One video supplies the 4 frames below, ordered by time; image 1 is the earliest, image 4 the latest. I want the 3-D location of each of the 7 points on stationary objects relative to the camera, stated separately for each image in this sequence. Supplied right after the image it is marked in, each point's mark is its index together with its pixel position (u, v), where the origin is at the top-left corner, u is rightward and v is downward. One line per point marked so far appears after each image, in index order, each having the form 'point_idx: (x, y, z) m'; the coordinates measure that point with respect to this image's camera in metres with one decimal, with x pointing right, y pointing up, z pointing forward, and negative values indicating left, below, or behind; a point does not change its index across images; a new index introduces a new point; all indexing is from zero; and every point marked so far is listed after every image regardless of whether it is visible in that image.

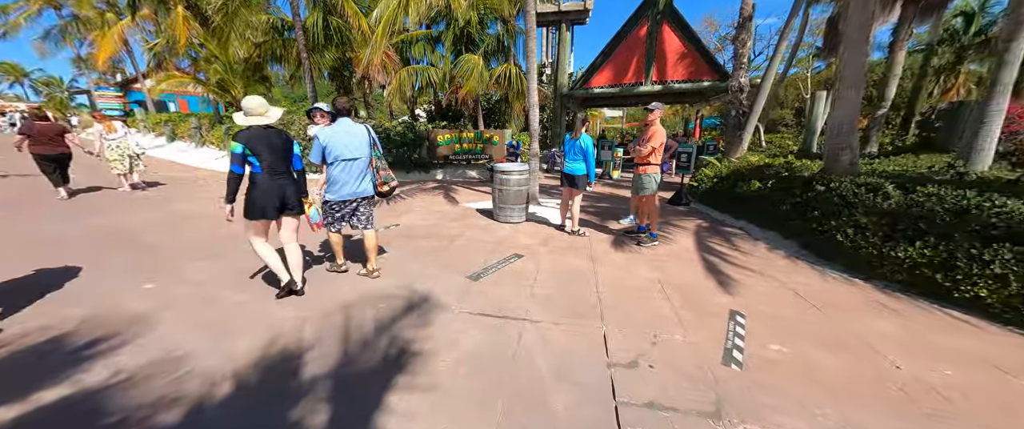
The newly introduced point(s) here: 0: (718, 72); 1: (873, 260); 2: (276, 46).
0: (+7.3, +5.1, +11.5) m
1: (+3.6, -0.5, +3.2) m
2: (-8.5, +5.9, +11.6) m
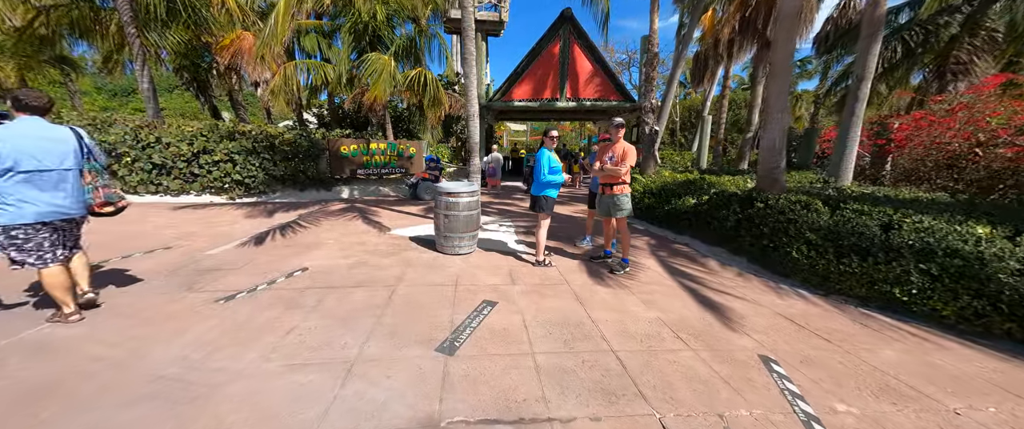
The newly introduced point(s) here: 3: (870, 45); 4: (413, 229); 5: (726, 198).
0: (+4.3, +4.7, +12.6) m
1: (+3.3, -0.6, +3.4) m
2: (-11.0, +4.9, +8.2) m
3: (+5.8, +2.8, +5.3) m
4: (-1.8, -0.3, +5.8) m
5: (+3.2, +0.2, +4.9) m
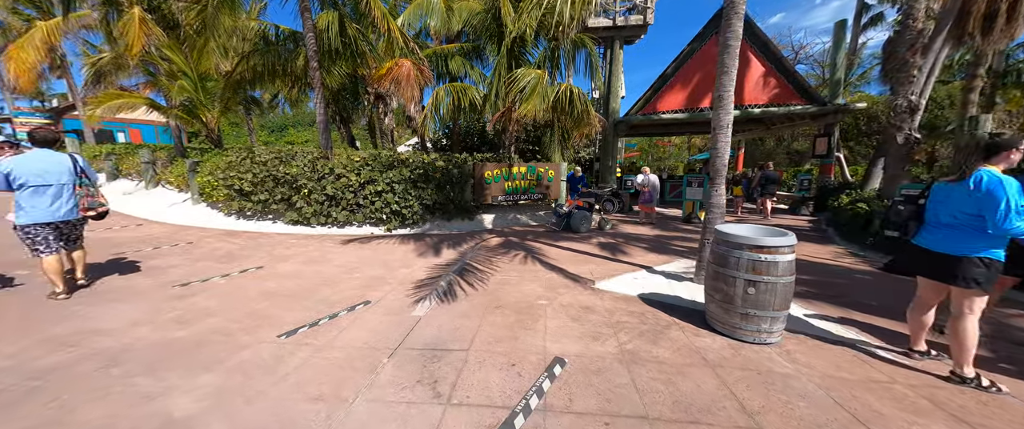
0: (+9.0, +3.7, +9.9) m
1: (+5.9, -1.2, +0.9) m
2: (-6.8, +4.2, +9.0) m
3: (+8.9, +2.1, +2.3) m
4: (+1.5, -0.9, +4.4) m
5: (+6.2, -0.4, +2.4) m
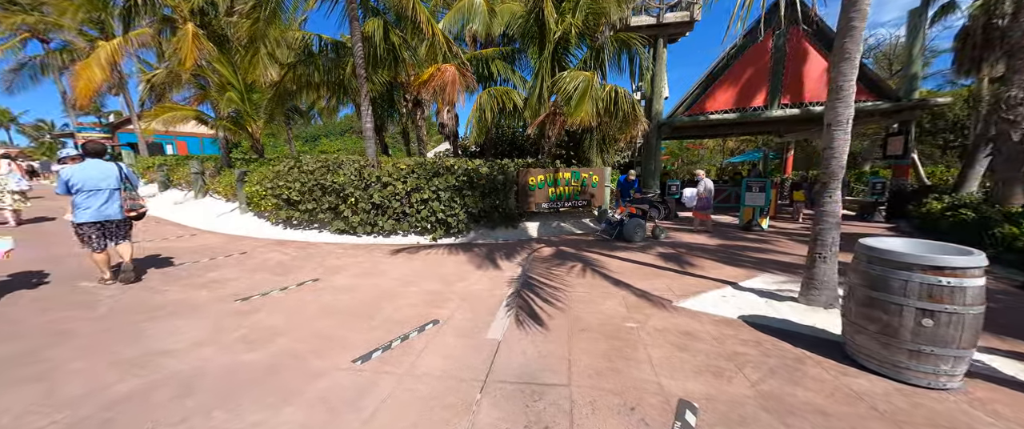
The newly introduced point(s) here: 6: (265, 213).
0: (+10.3, +3.5, +9.0) m
1: (+6.6, -1.2, +0.1) m
2: (-5.6, +4.0, +9.1) m
3: (+9.6, +2.0, +1.4) m
4: (+2.4, -1.1, +3.9) m
5: (+7.0, -0.5, +1.6) m
6: (-6.2, 0.0, +8.2) m
